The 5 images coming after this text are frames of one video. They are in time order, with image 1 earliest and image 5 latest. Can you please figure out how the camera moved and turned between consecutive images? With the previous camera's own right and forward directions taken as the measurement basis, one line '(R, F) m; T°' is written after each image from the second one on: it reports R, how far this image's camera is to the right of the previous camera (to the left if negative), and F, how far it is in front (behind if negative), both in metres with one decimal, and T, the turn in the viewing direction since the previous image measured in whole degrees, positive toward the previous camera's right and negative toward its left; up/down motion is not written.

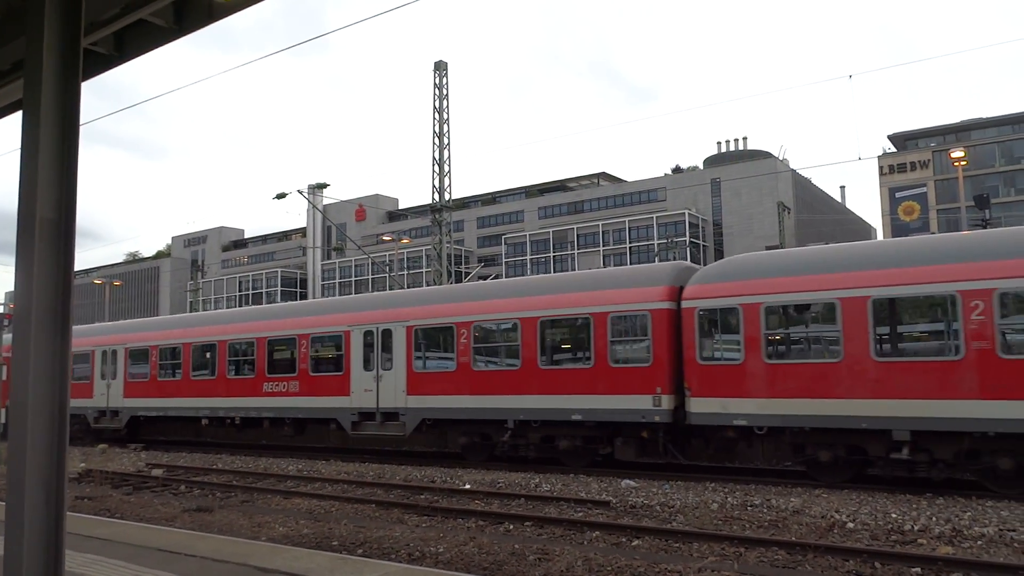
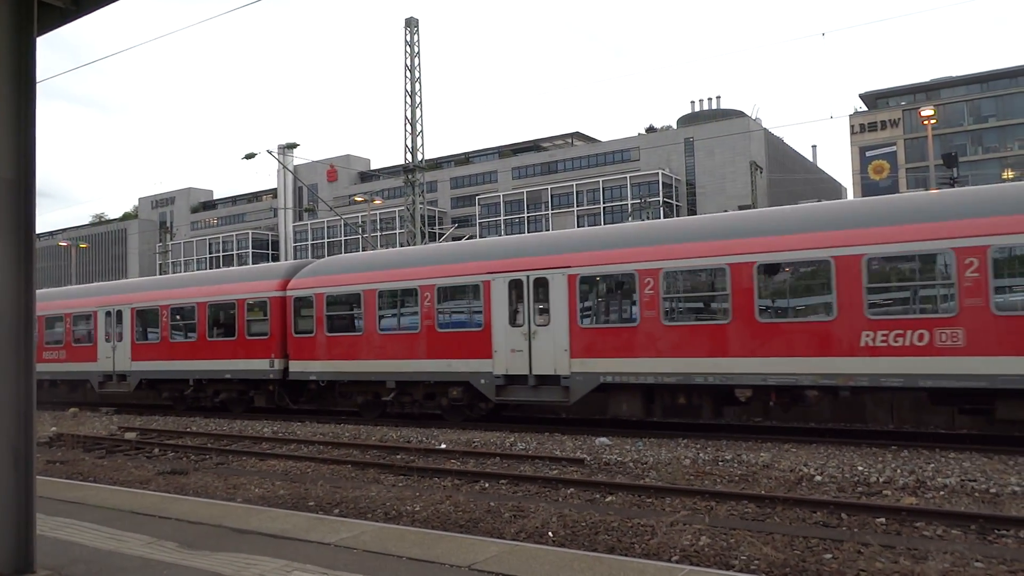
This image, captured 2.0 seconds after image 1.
(0.0, 0.0) m; +2°
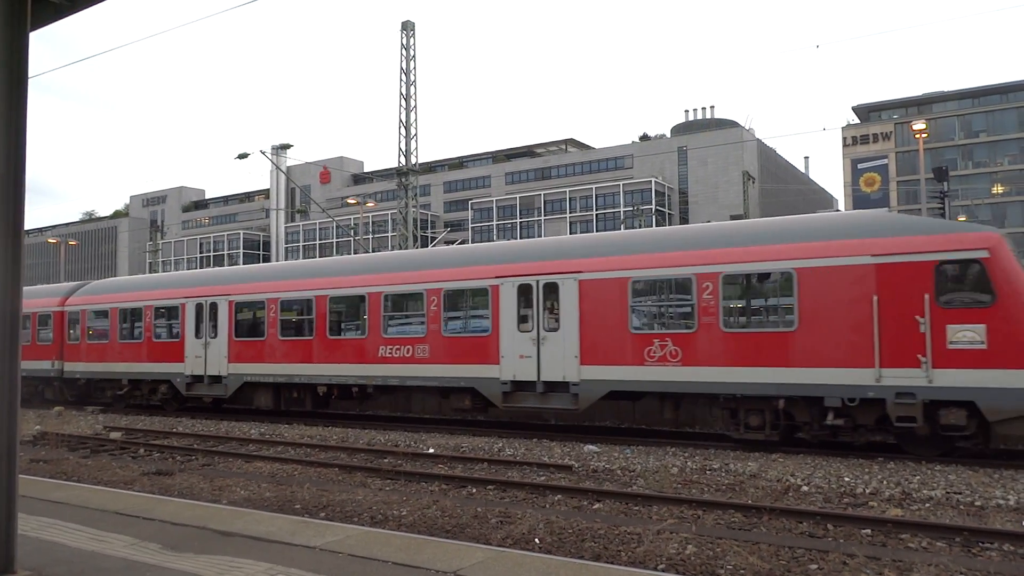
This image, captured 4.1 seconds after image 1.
(0.0, 0.0) m; +1°
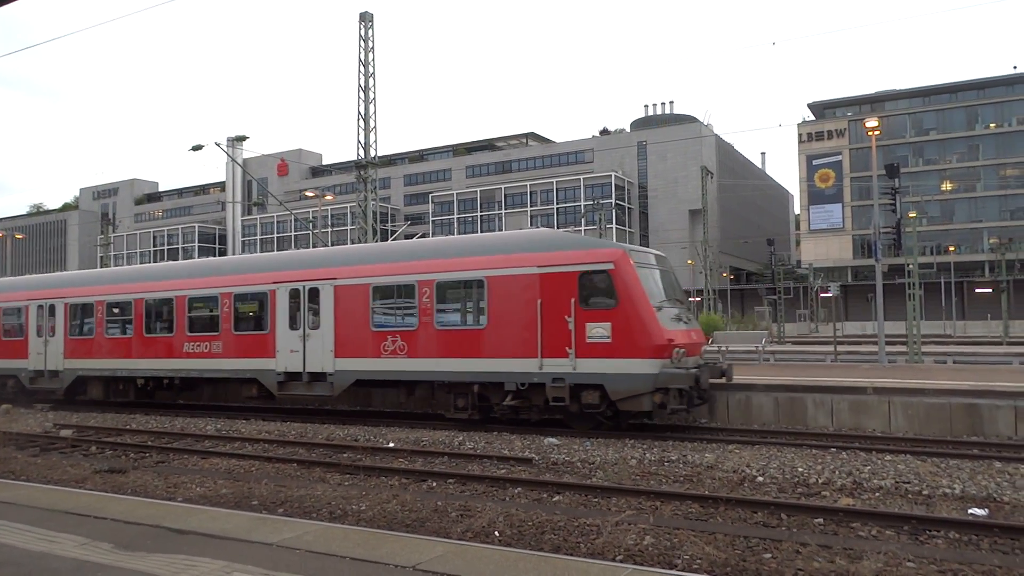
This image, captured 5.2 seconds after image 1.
(0.0, 0.0) m; +3°
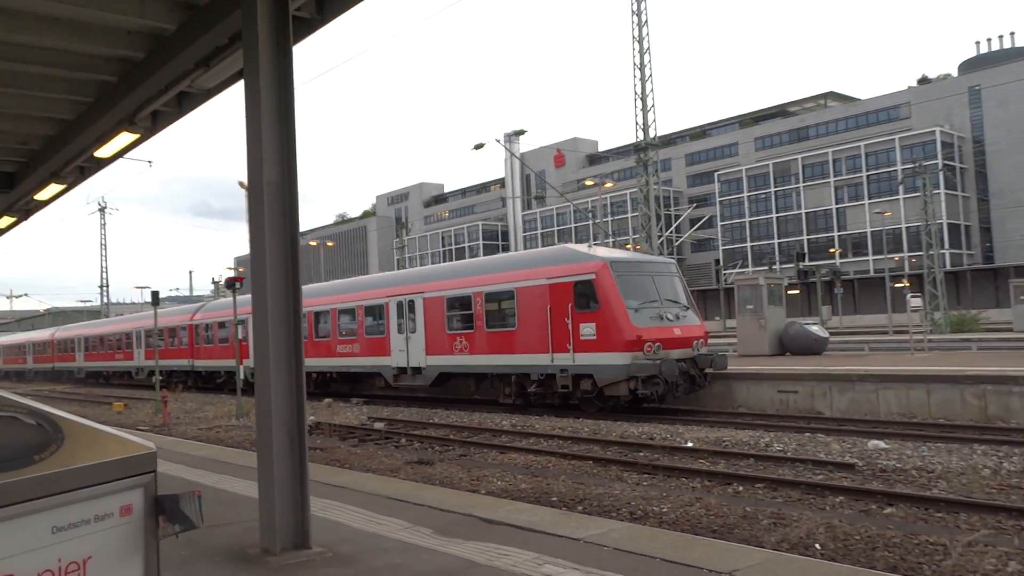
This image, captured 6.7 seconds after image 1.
(-0.3, +0.3) m; -20°
